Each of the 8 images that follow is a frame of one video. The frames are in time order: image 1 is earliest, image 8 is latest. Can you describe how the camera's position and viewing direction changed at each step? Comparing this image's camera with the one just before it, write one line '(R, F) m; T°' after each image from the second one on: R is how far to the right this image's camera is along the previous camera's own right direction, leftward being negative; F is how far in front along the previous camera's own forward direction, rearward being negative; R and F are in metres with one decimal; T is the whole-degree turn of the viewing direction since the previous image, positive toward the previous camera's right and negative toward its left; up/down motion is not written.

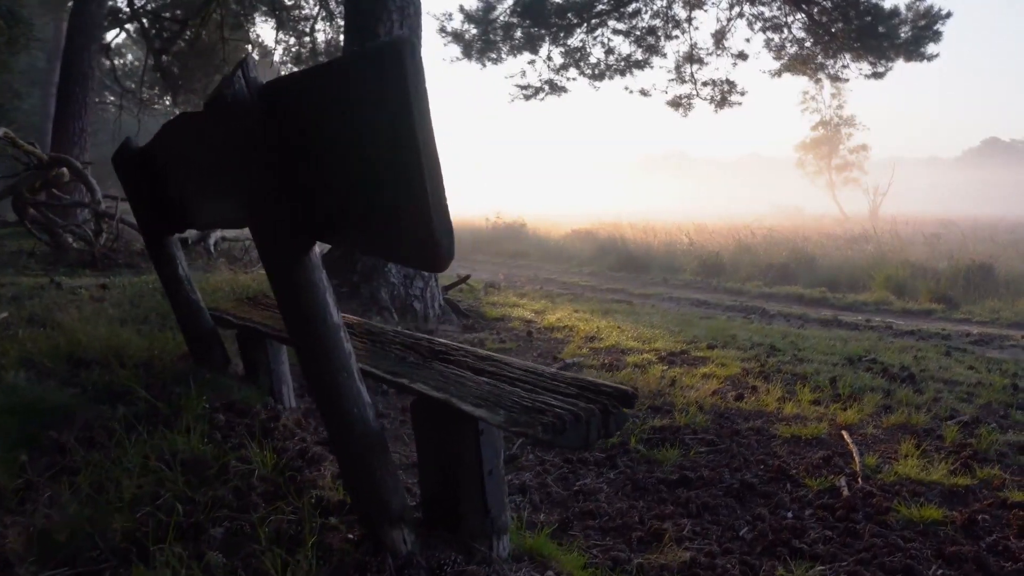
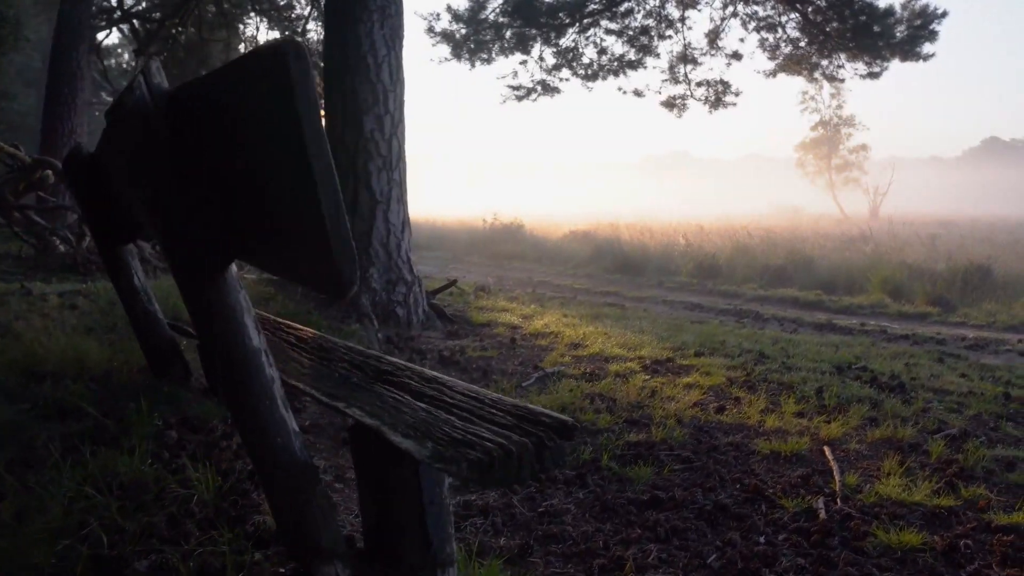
(+0.1, +0.1) m; 0°
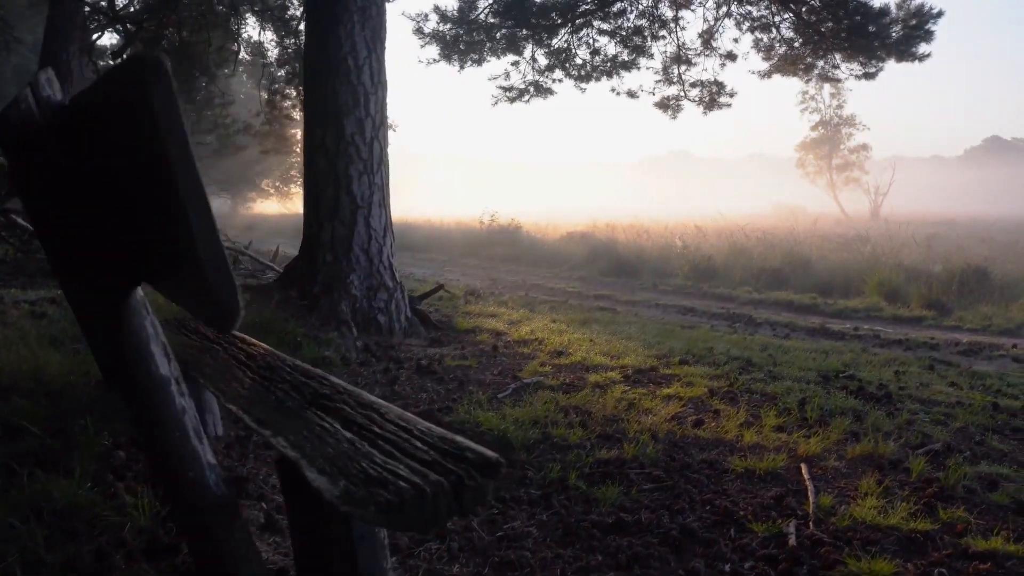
(+0.1, +0.1) m; 0°
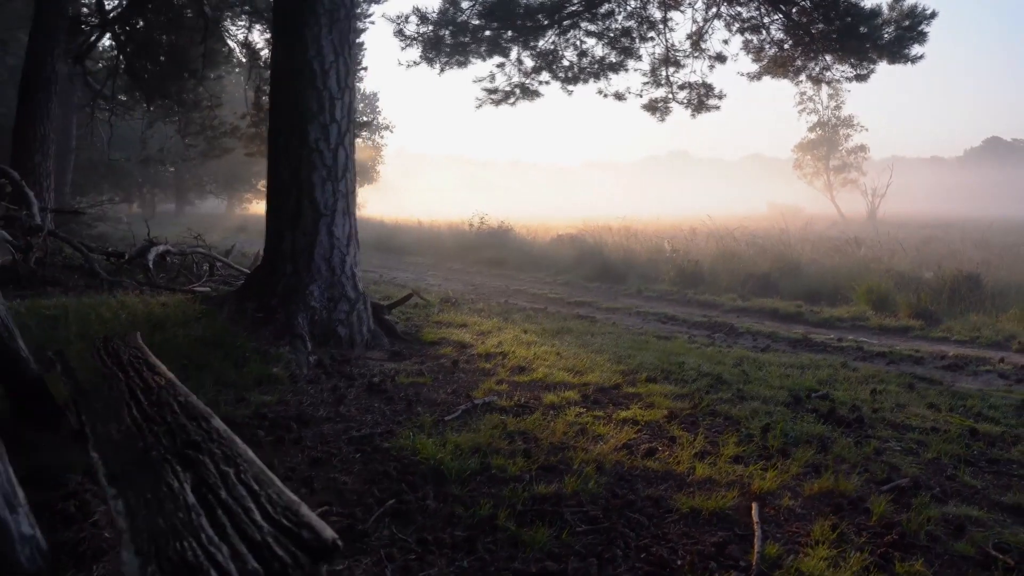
(+0.2, +0.3) m; 0°
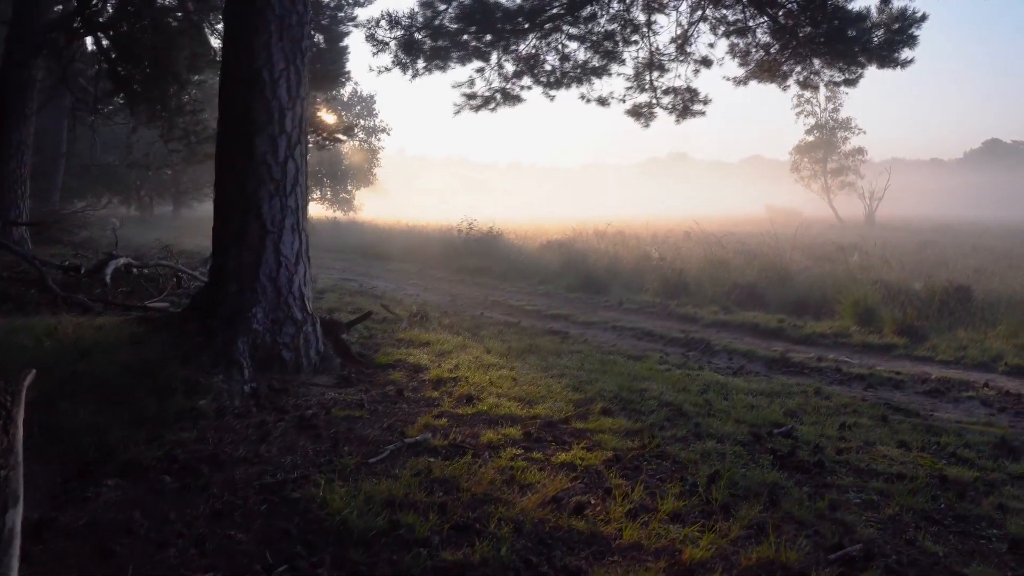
(+0.2, +0.4) m; 0°
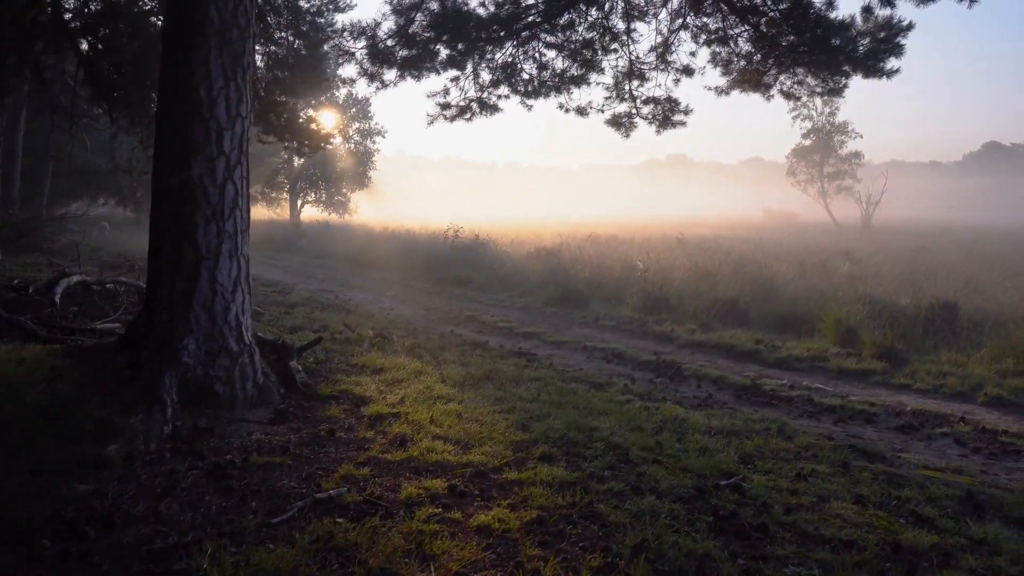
(+0.3, +0.4) m; 0°
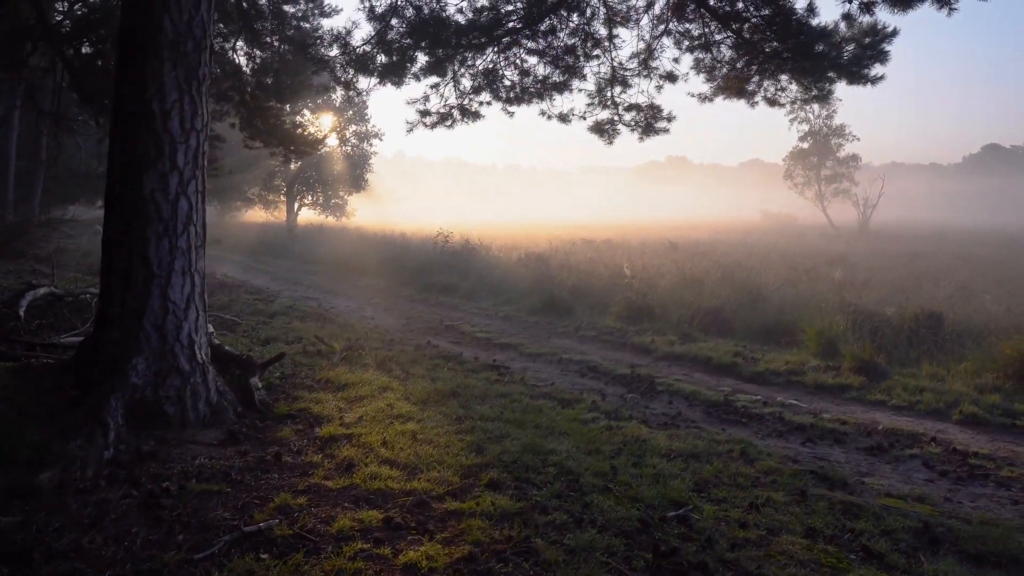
(+0.2, +0.2) m; 0°
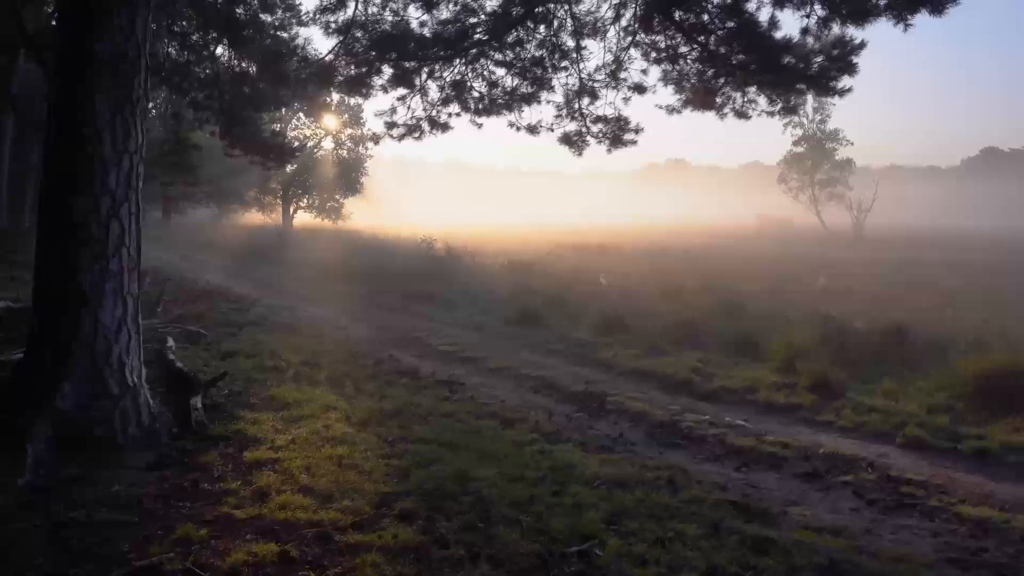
(+0.3, +0.1) m; 0°
